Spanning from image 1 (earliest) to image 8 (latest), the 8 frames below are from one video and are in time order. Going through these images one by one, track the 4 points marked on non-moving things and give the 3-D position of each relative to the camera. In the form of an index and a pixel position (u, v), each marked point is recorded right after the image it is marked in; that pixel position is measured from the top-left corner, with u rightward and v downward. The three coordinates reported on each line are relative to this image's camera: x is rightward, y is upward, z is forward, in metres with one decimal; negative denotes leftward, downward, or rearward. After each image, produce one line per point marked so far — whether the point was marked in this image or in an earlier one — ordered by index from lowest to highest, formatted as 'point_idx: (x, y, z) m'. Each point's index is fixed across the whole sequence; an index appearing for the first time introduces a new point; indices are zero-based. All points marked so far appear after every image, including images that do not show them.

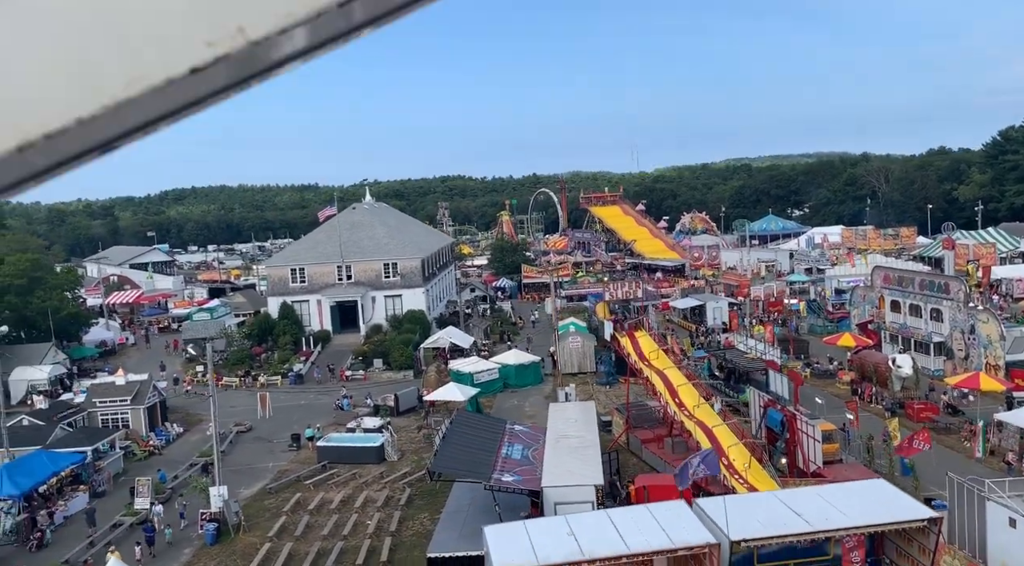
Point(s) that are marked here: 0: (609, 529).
0: (+1.6, -3.9, +14.0) m
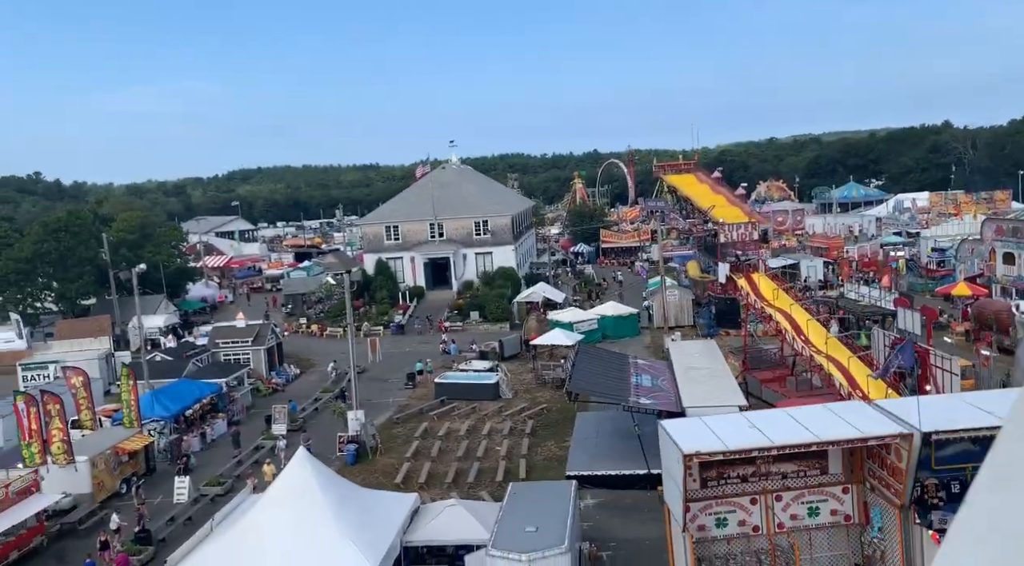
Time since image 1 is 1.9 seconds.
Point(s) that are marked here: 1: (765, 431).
0: (+4.4, -2.2, +14.1) m
1: (+3.9, -2.3, +13.7) m
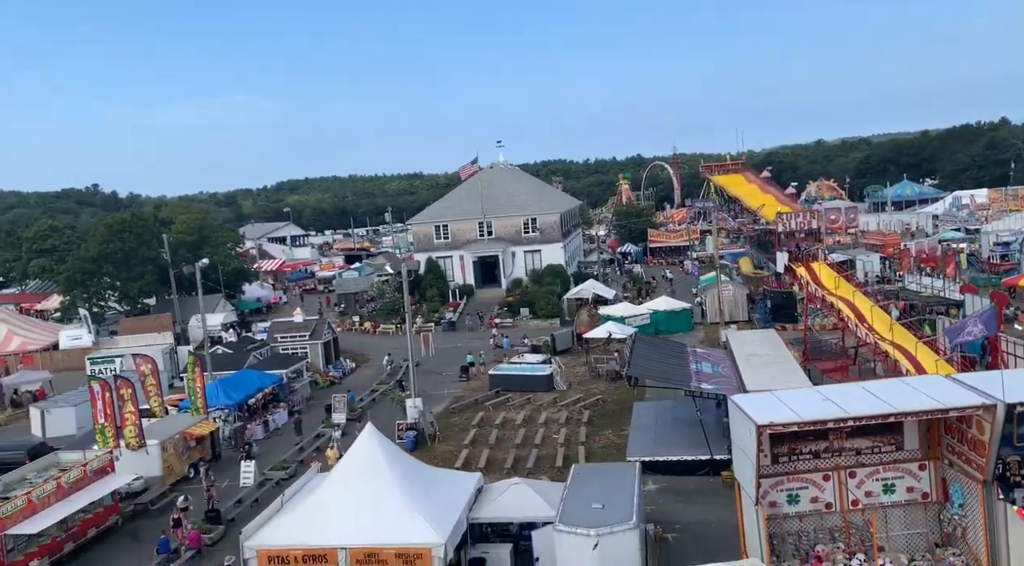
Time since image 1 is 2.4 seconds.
0: (+5.5, -1.8, +13.9) m
1: (+5.0, -1.8, +13.5) m
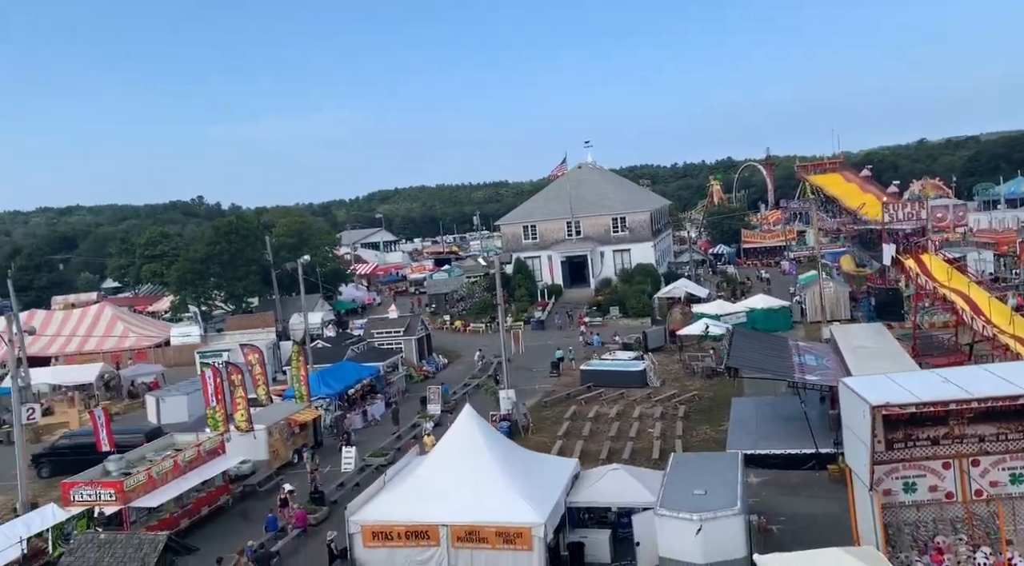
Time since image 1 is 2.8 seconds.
0: (+7.0, -1.4, +13.3) m
1: (+6.5, -1.5, +12.9) m
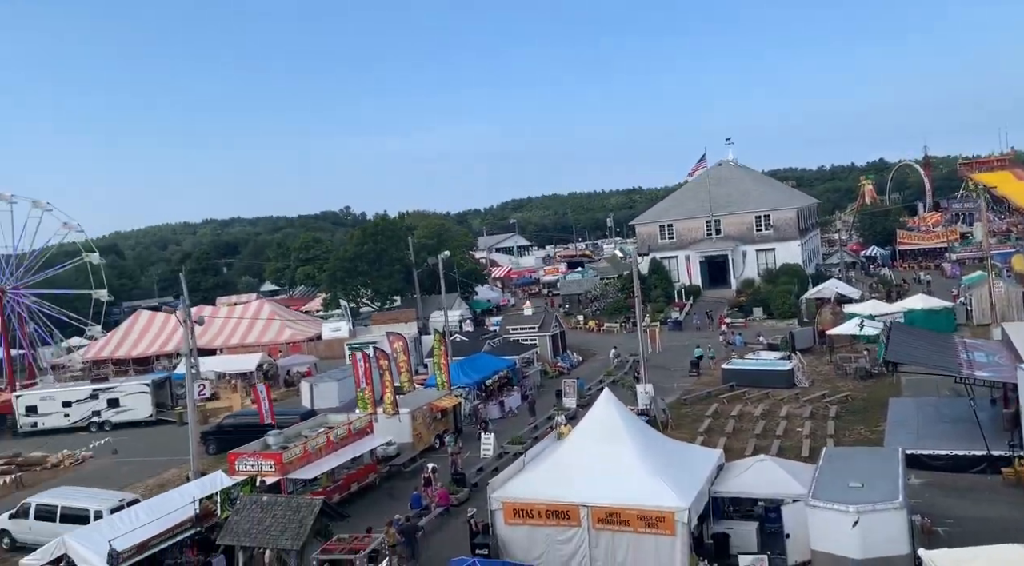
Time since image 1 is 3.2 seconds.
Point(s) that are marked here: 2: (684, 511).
0: (+9.0, -1.1, +11.8) m
1: (+8.4, -1.2, +11.6) m
2: (+2.6, -3.5, +13.6) m
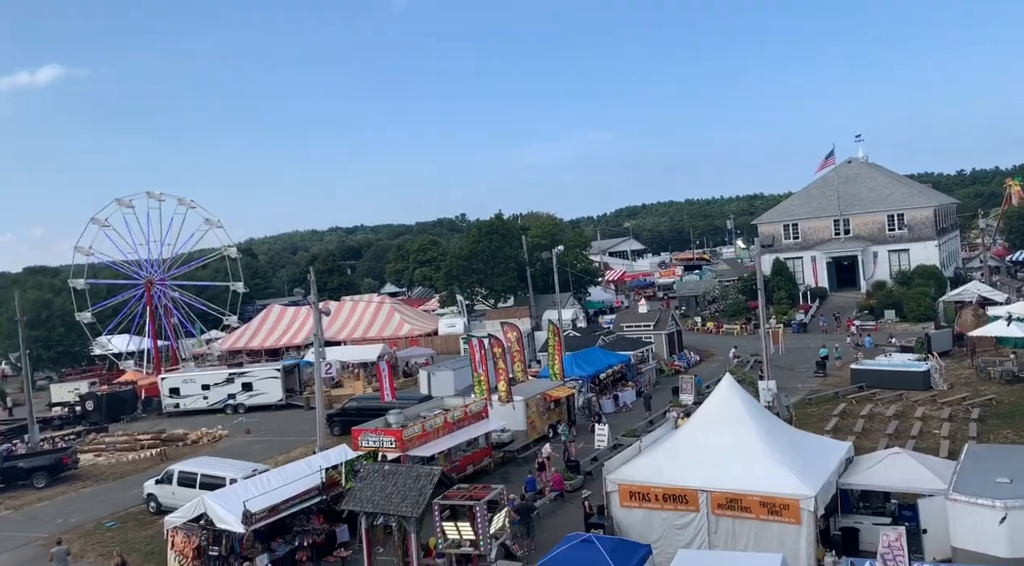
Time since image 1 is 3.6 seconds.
0: (+10.5, -0.8, +10.3) m
1: (+9.9, -0.9, +10.2) m
2: (+4.3, -3.1, +12.9) m
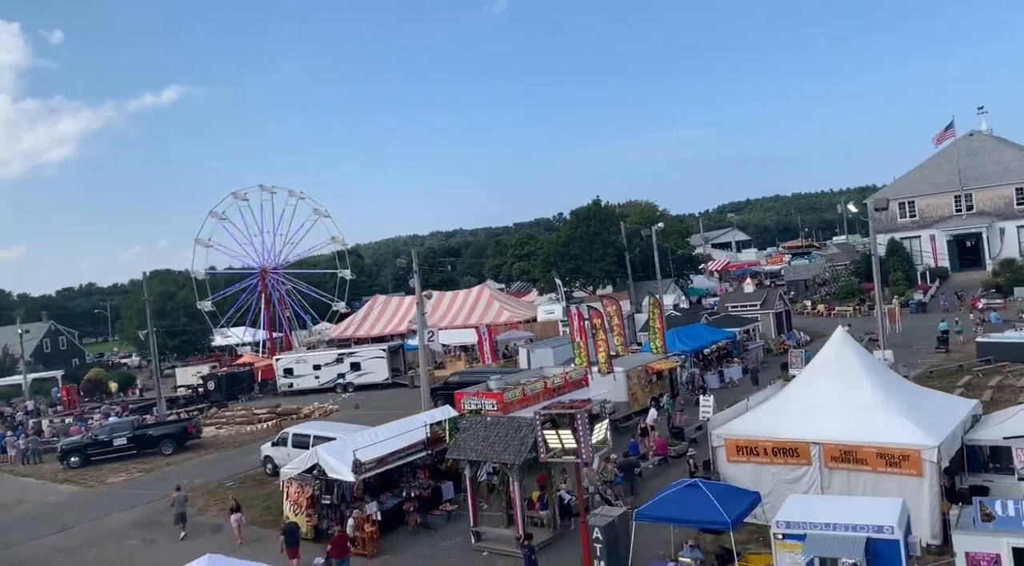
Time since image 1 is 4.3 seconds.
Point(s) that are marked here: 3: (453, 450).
0: (+11.6, +0.1, +9.1) m
1: (+11.0, 0.0, +9.0) m
2: (+5.8, -2.3, +12.3) m
3: (-1.0, -2.7, +14.6) m
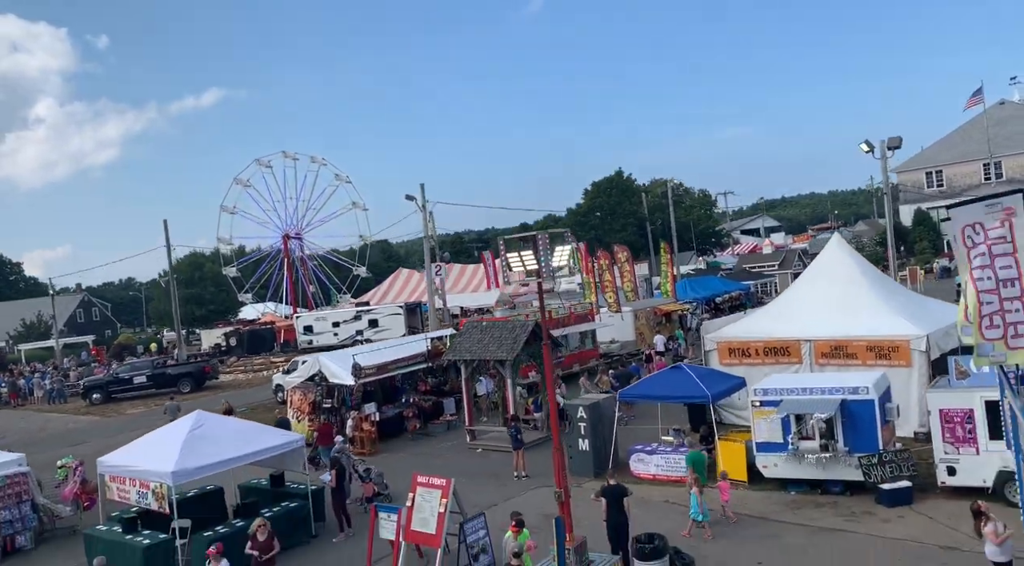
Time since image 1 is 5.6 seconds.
0: (+11.4, +1.5, +8.8) m
1: (+10.7, +1.4, +8.8) m
2: (+5.6, -0.8, +12.3) m
3: (-1.0, -1.2, +14.8) m
